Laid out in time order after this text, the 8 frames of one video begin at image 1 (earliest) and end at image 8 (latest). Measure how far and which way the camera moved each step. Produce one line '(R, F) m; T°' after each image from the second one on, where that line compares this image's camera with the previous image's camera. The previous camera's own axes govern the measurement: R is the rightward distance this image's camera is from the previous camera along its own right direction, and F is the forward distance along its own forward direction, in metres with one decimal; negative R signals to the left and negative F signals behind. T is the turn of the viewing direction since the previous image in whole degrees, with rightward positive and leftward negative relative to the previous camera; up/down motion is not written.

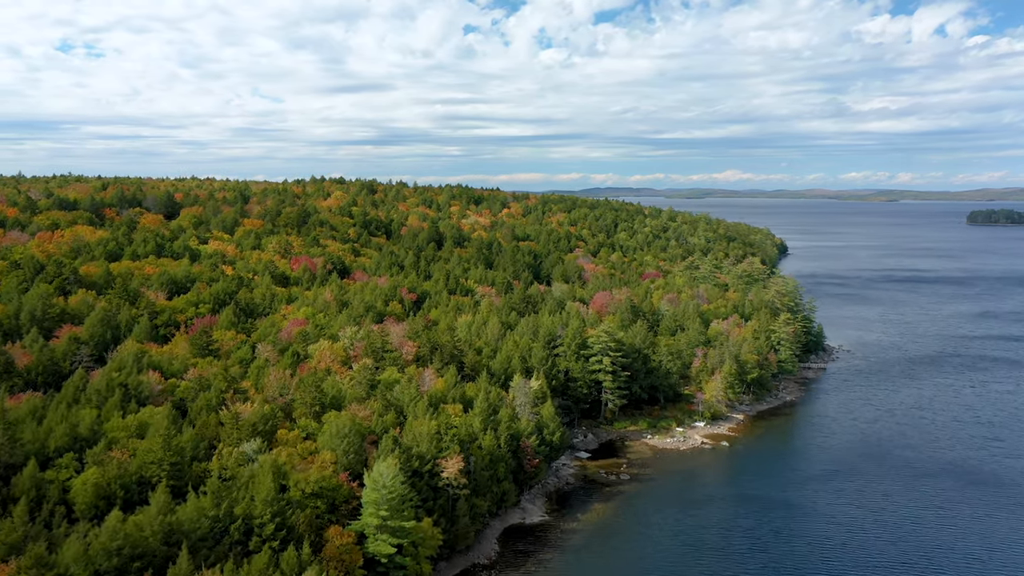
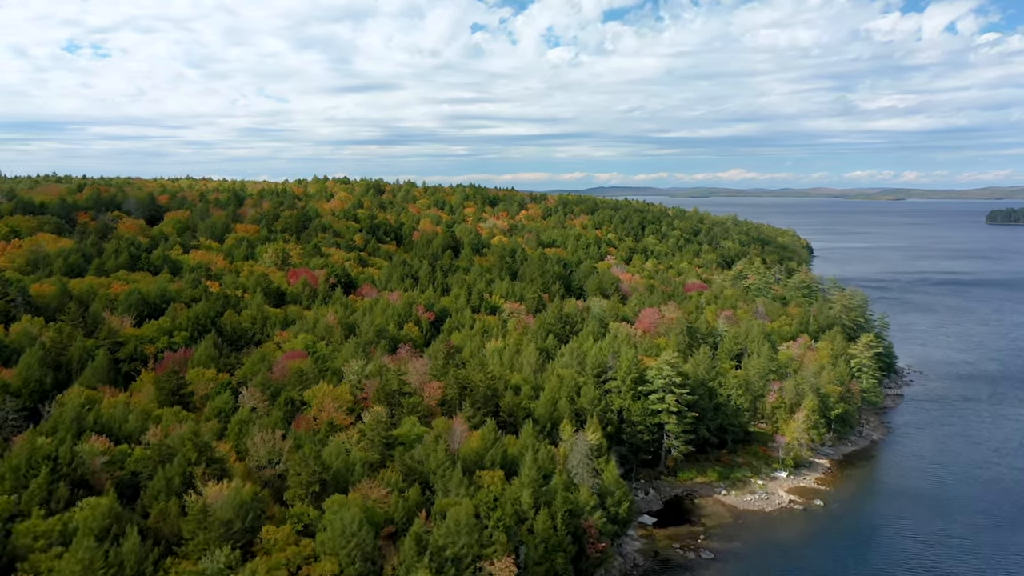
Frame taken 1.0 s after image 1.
(-3.2, +15.8) m; 0°
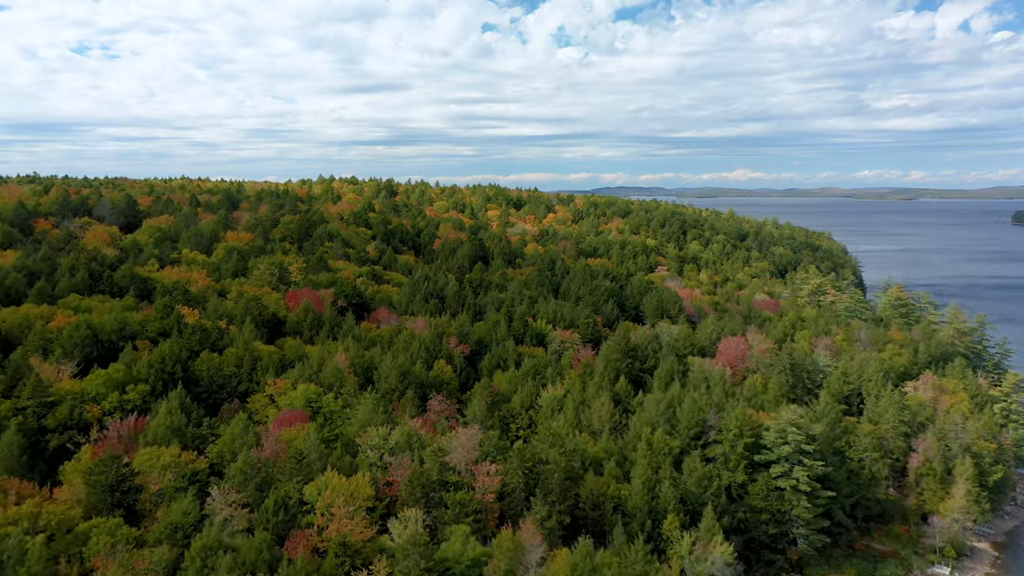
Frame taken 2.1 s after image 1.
(-4.2, +18.8) m; 0°
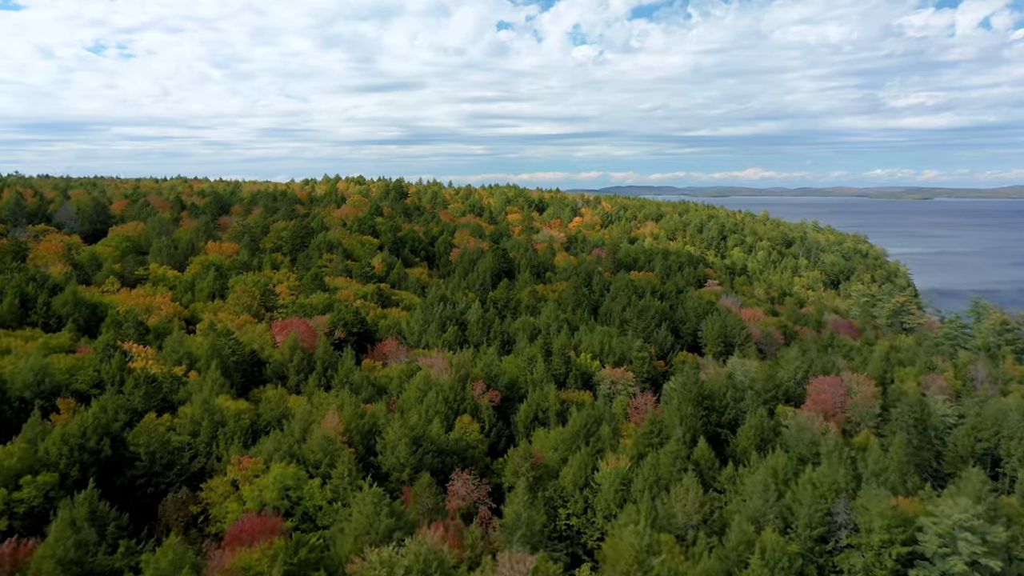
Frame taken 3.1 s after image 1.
(-2.1, +15.7) m; -1°
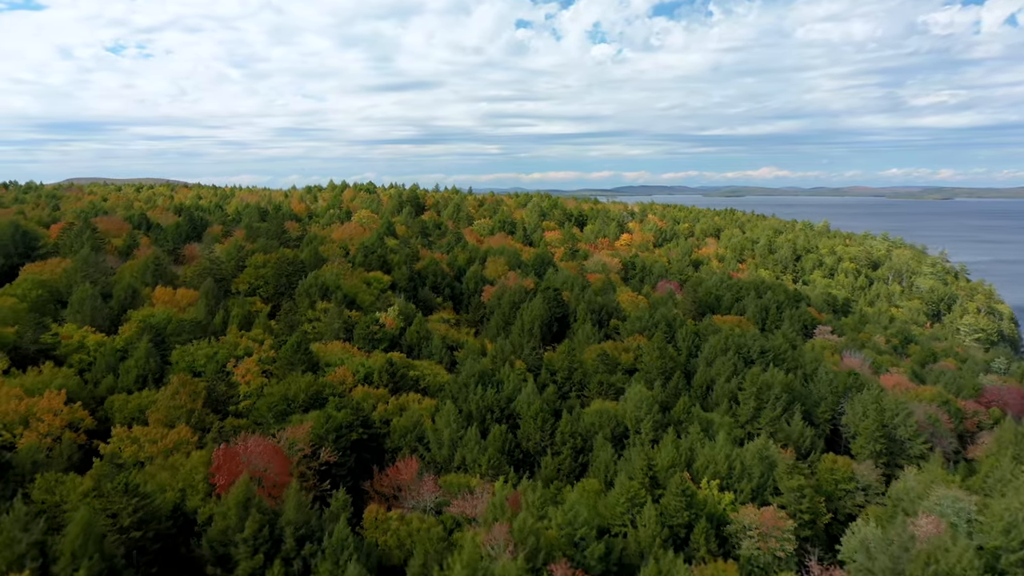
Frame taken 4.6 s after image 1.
(-3.6, +23.7) m; -1°
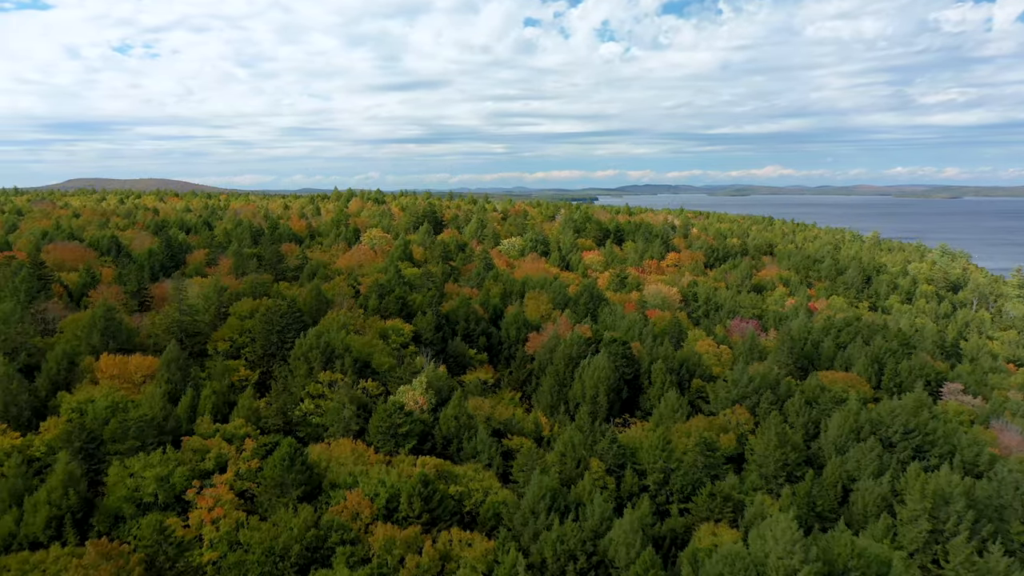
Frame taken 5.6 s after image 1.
(-3.5, +16.1) m; 0°
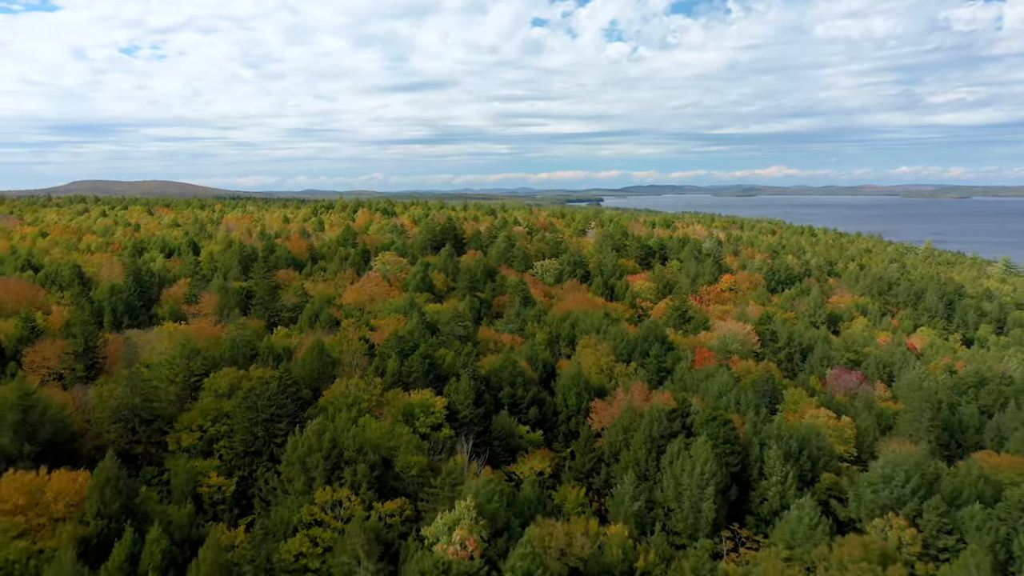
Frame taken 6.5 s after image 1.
(-3.1, +14.5) m; 0°
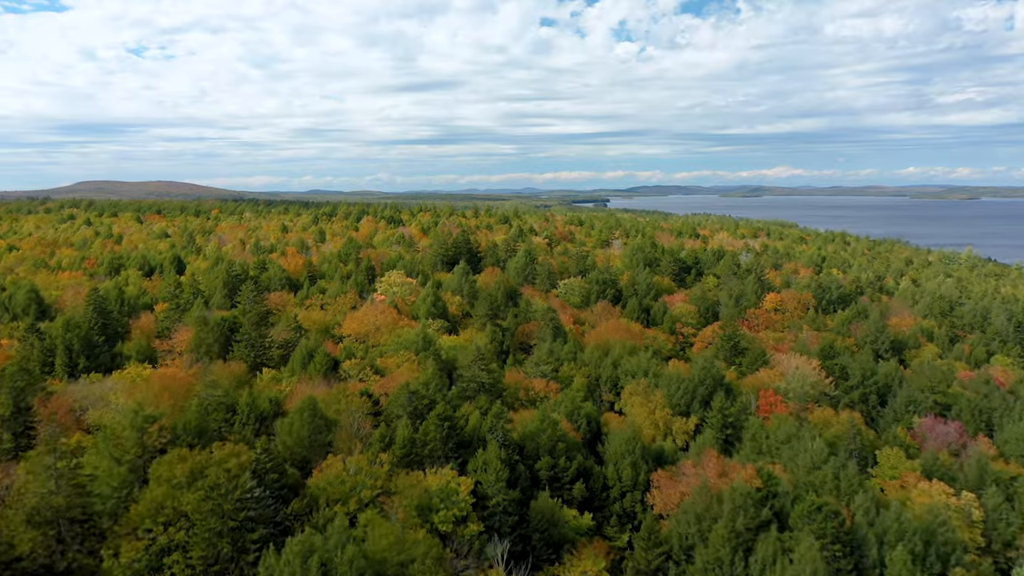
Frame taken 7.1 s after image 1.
(-1.6, +9.9) m; 0°
